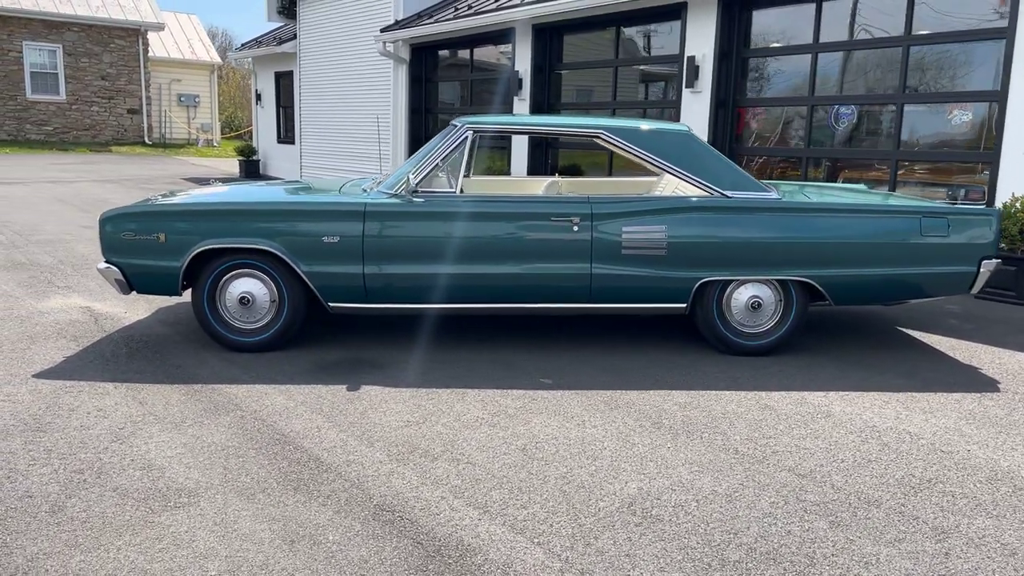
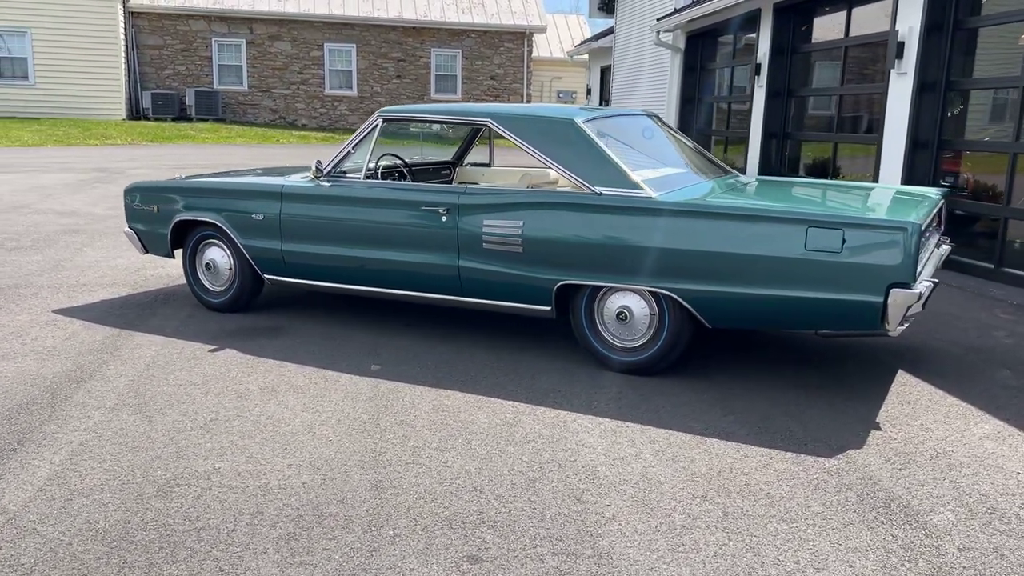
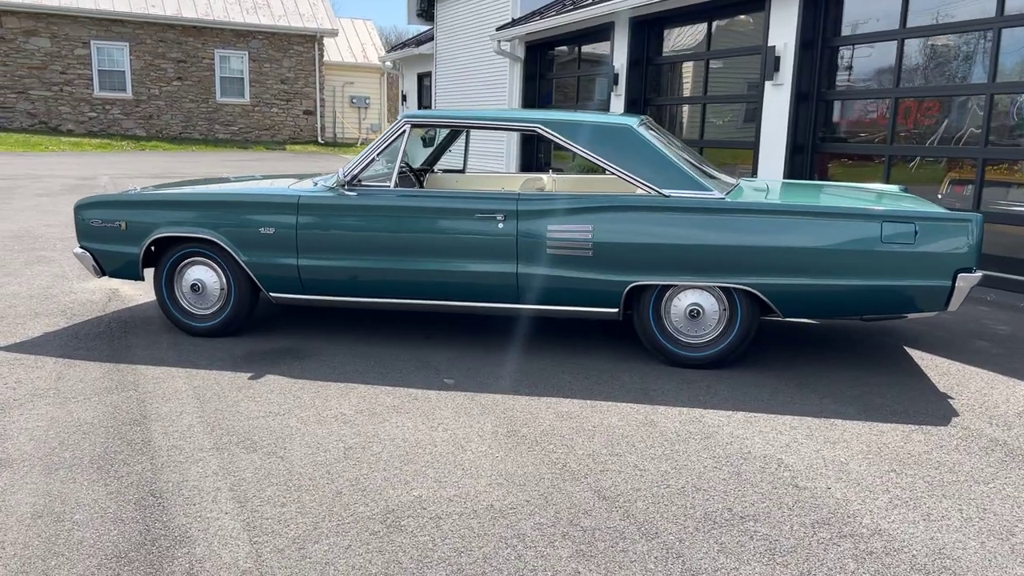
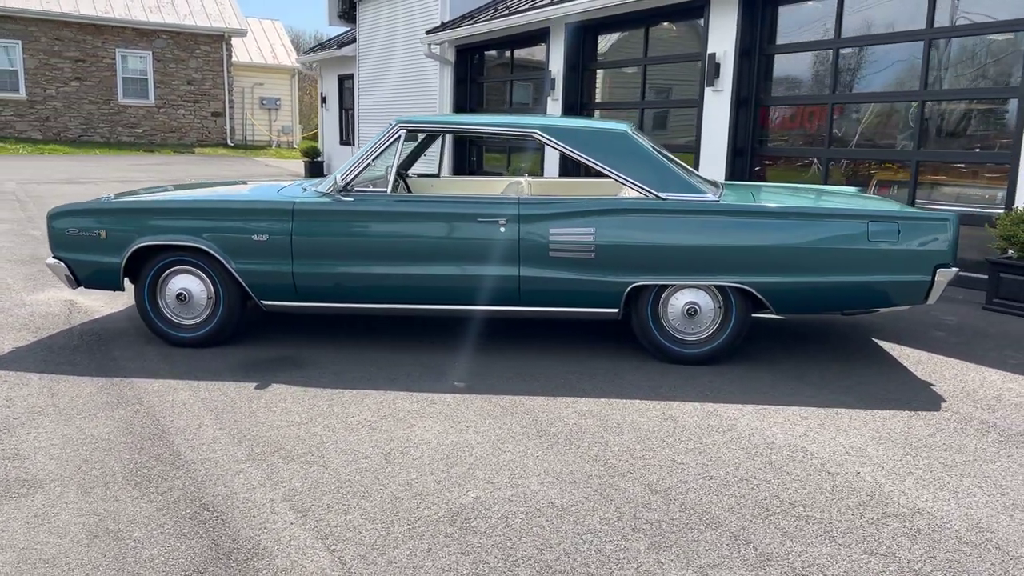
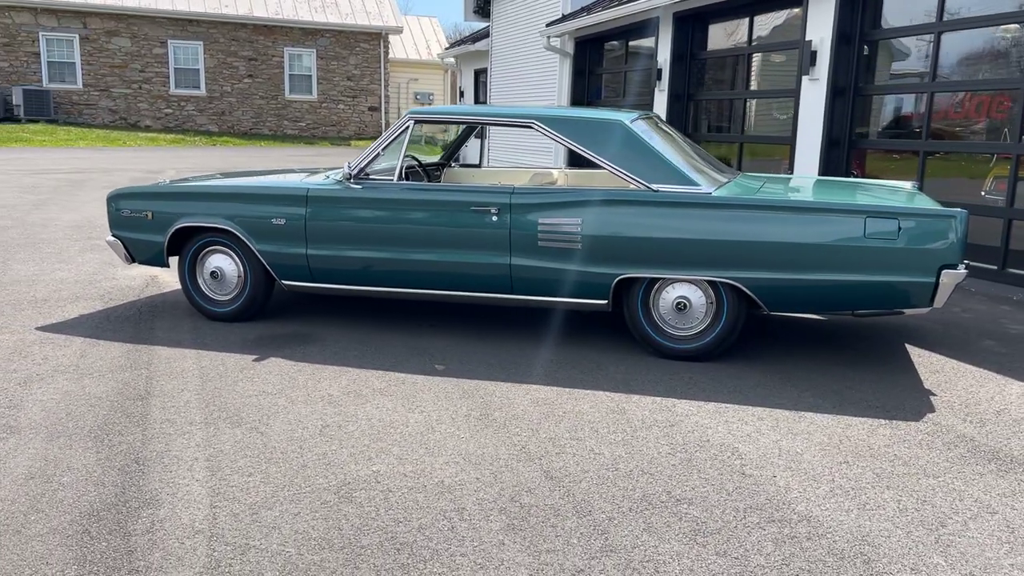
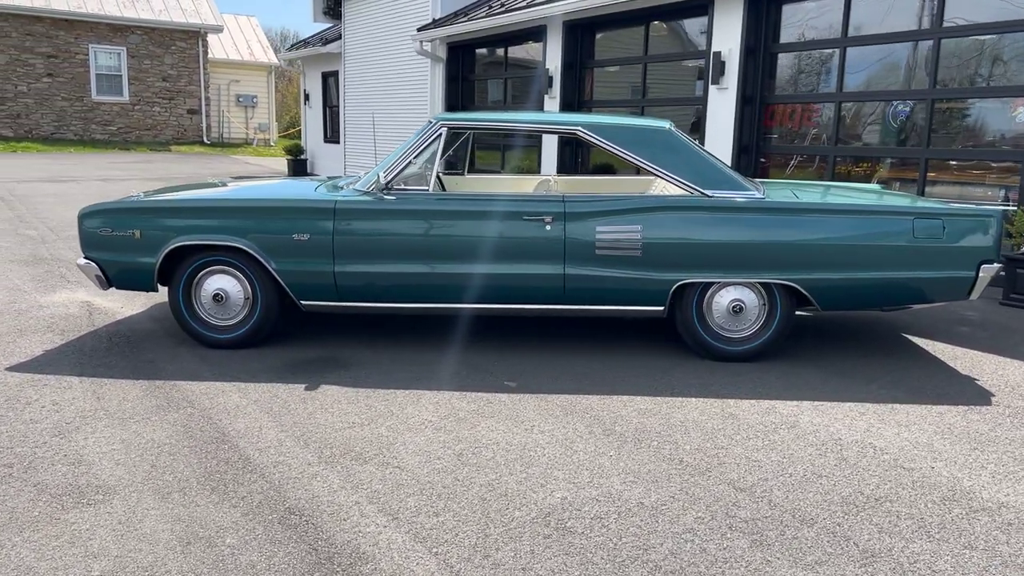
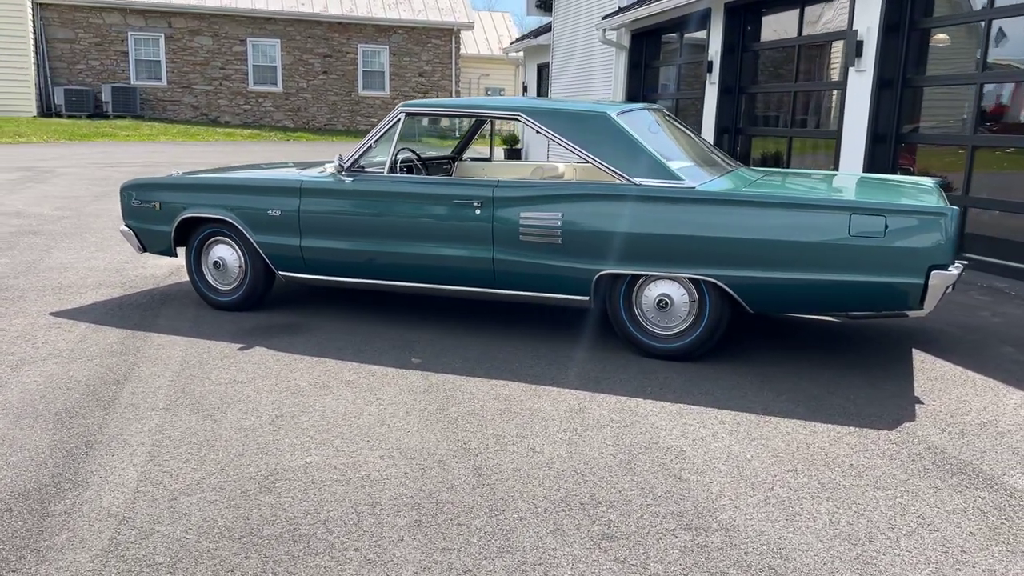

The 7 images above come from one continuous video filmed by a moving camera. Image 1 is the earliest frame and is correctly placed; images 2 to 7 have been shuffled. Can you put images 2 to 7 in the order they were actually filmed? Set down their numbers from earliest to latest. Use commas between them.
6, 4, 3, 5, 7, 2
